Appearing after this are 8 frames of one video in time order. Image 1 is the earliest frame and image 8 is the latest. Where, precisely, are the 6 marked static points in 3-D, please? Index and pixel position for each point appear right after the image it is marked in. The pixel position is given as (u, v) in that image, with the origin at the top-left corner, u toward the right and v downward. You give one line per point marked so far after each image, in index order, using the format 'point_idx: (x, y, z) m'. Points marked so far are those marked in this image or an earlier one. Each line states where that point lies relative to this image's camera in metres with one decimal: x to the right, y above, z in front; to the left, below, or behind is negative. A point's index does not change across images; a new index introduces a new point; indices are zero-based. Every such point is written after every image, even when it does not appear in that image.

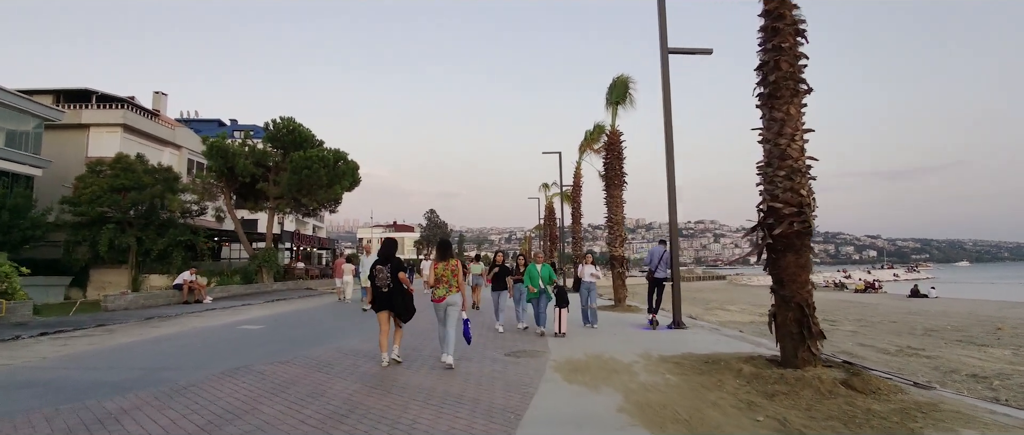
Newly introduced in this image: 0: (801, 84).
0: (+3.5, +1.6, +6.6) m
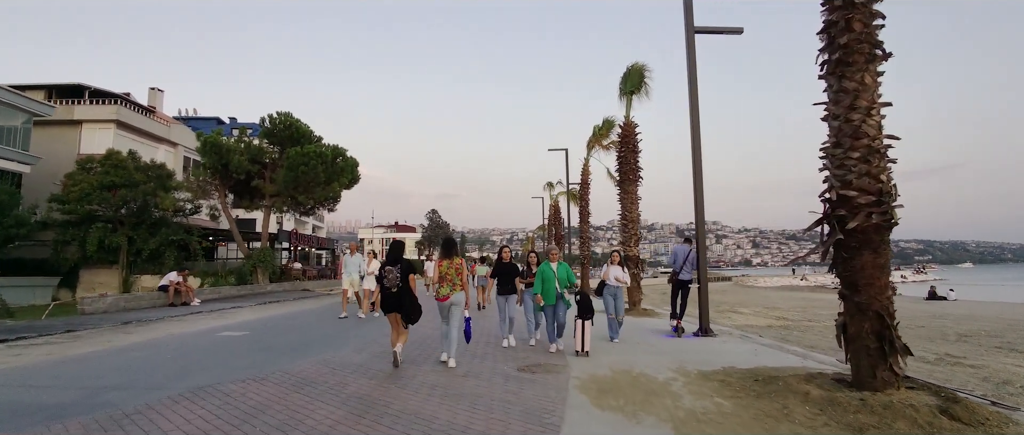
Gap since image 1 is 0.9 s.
0: (+3.6, +1.7, +5.6) m
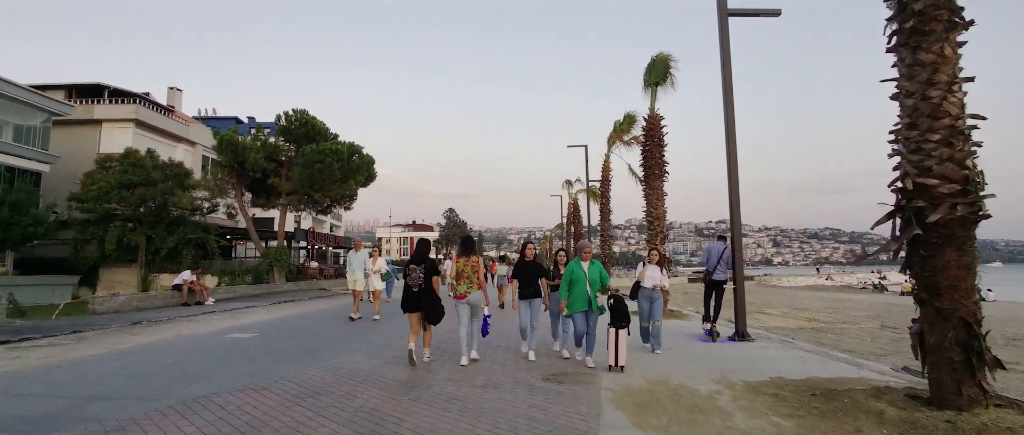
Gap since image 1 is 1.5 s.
0: (+3.9, +1.8, +4.8) m
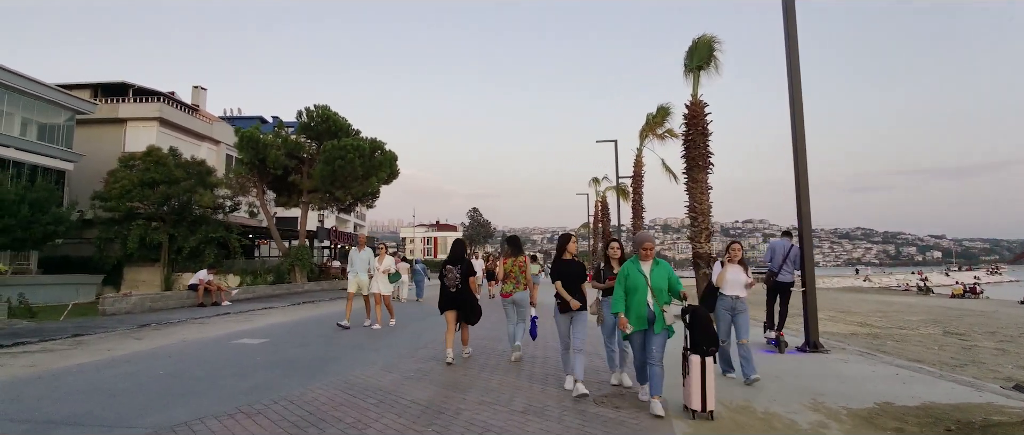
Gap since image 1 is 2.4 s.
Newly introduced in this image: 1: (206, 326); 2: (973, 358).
0: (+4.2, +1.9, +3.6) m
1: (-6.3, -2.2, +11.4) m
2: (+11.5, -3.5, +13.8) m
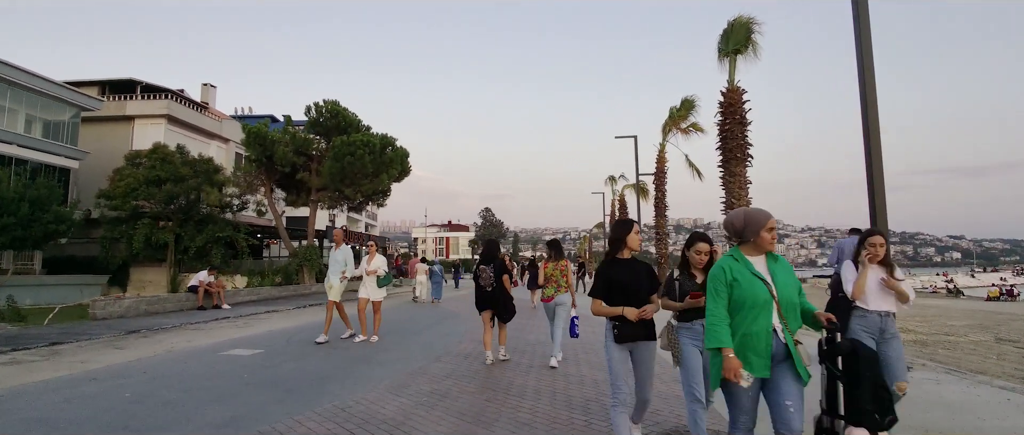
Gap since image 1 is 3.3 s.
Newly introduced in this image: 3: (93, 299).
0: (+4.5, +1.9, +2.4) m
1: (-5.9, -2.2, +10.4) m
2: (+12.0, -3.4, +12.5) m
3: (-9.1, -1.8, +12.0) m
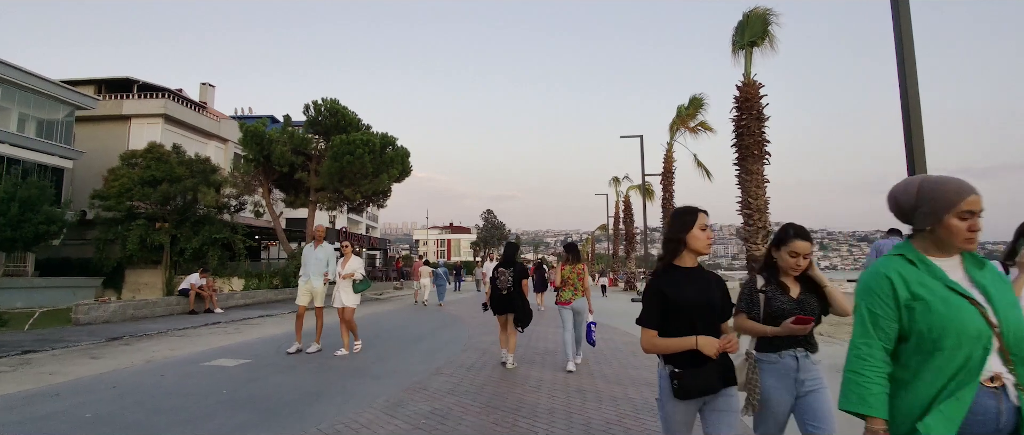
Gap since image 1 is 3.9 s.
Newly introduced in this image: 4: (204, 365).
0: (+4.5, +2.0, +1.8) m
1: (-5.8, -2.2, +9.8) m
2: (+12.1, -3.5, +11.8) m
3: (-9.0, -1.8, +11.4) m
4: (-4.0, -1.9, +7.3) m
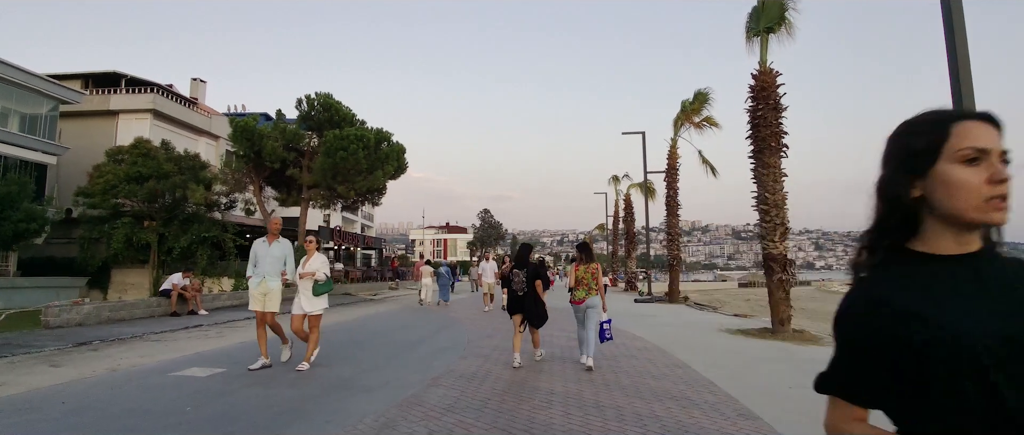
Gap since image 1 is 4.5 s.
0: (+4.6, +2.0, +1.1) m
1: (-5.7, -2.1, +9.0) m
2: (+12.1, -3.4, +11.2) m
3: (-9.0, -1.7, +10.6) m
4: (-3.9, -1.8, +6.5) m
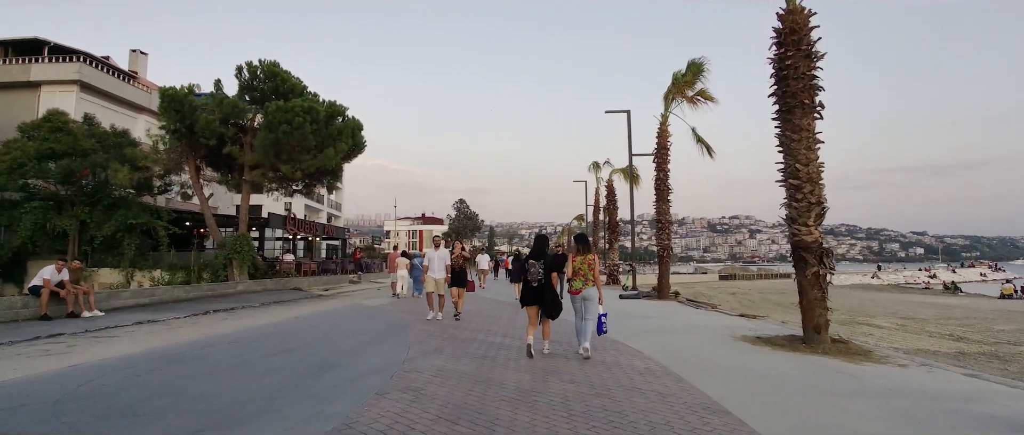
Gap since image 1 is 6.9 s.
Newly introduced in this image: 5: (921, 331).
0: (+4.4, +2.3, -1.3) m
1: (-6.3, -1.7, +6.2) m
2: (+11.4, -3.1, +9.1) m
3: (-9.6, -1.3, +7.7) m
4: (-4.4, -1.5, +3.8) m
5: (+13.1, -3.5, +17.4) m
